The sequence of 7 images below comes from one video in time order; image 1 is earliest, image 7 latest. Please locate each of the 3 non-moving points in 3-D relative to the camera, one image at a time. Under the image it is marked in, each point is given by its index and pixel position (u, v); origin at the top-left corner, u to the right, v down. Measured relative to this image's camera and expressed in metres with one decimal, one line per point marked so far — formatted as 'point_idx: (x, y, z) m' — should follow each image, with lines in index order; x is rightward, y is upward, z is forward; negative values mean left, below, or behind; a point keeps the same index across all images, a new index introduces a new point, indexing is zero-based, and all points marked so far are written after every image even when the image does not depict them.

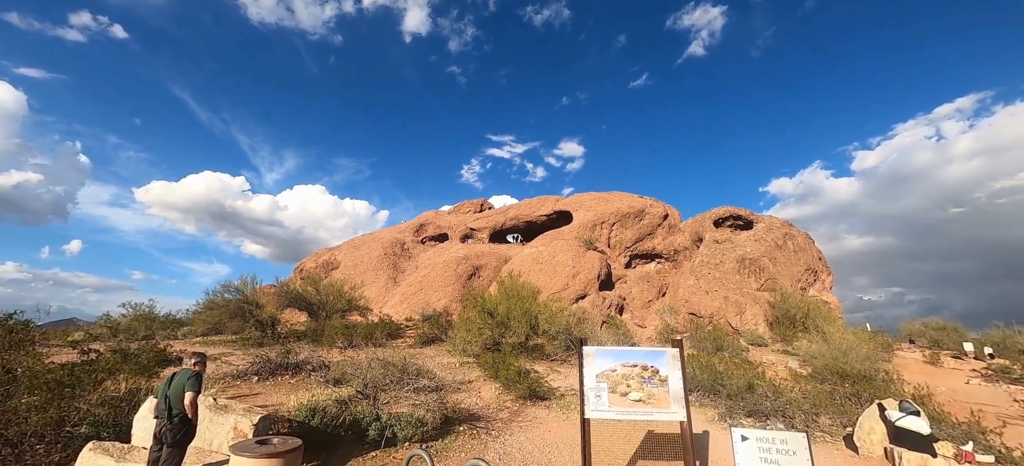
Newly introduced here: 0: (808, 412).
0: (+5.1, -3.1, +7.2) m
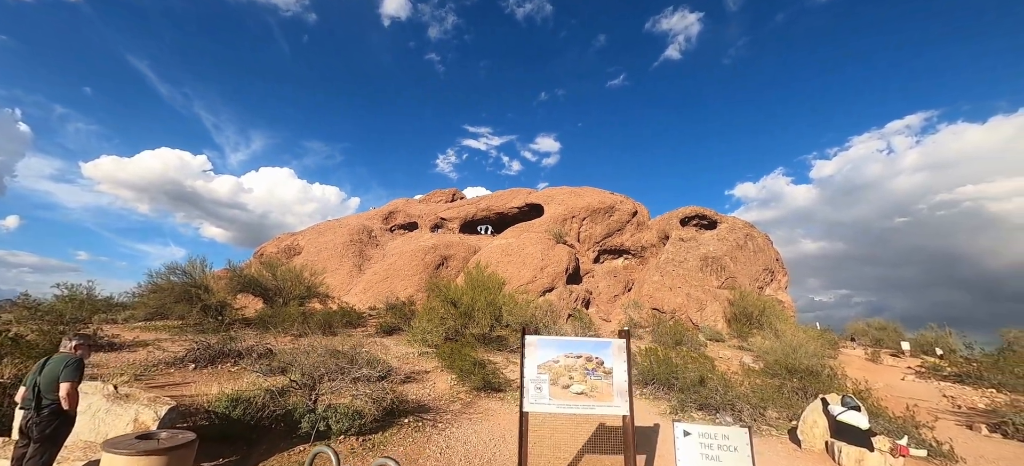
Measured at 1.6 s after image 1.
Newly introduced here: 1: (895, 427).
0: (+4.3, -3.0, +7.3) m
1: (+6.1, -3.1, +6.6) m
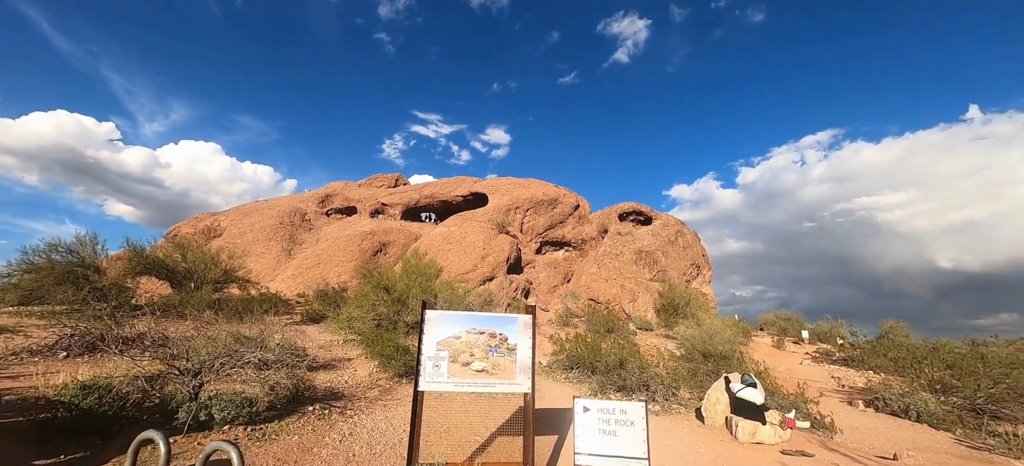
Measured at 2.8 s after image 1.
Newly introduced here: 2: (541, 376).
0: (+2.9, -2.8, +7.6) m
1: (+4.8, -3.0, +7.2) m
2: (+0.7, -3.2, +9.3) m
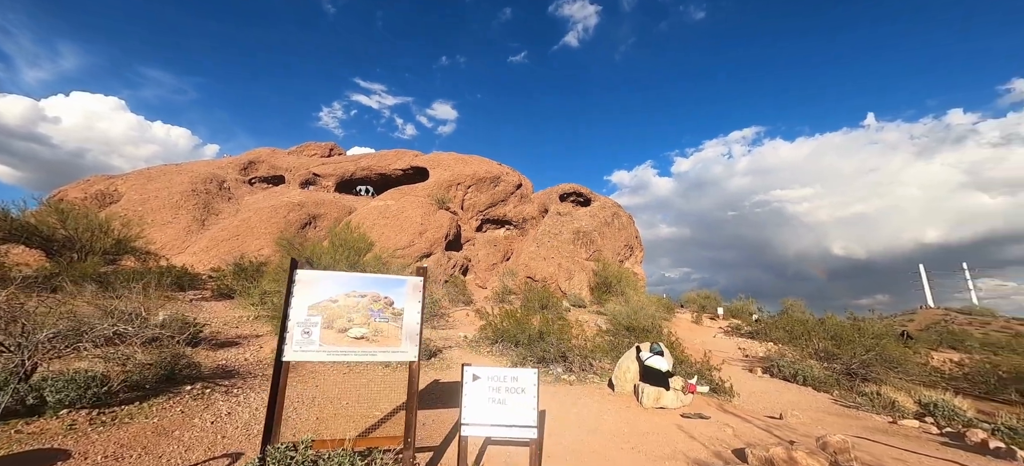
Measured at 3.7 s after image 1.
0: (+1.4, -2.3, +7.7) m
1: (+3.3, -2.5, +7.6) m
2: (-1.0, -2.6, +9.1) m
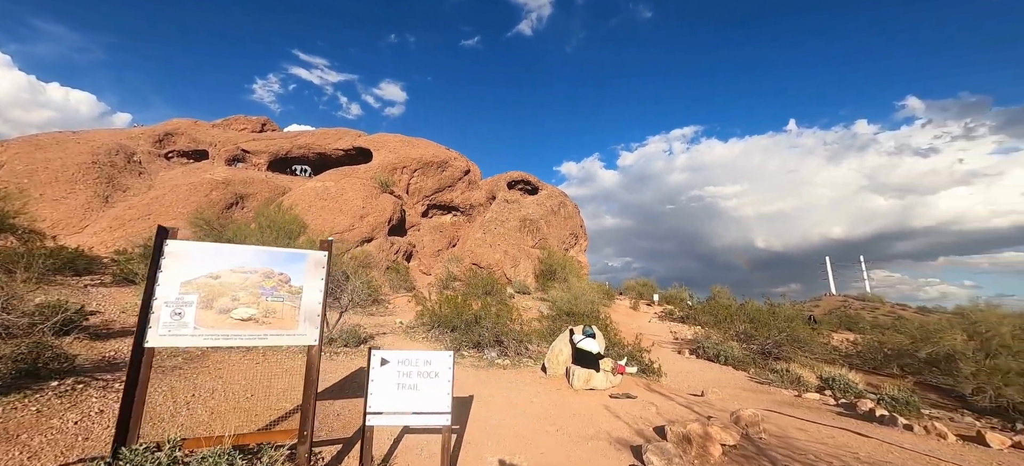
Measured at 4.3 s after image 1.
0: (+0.2, -2.0, +7.7) m
1: (+2.1, -2.3, +7.8) m
2: (-2.4, -2.2, +8.7) m
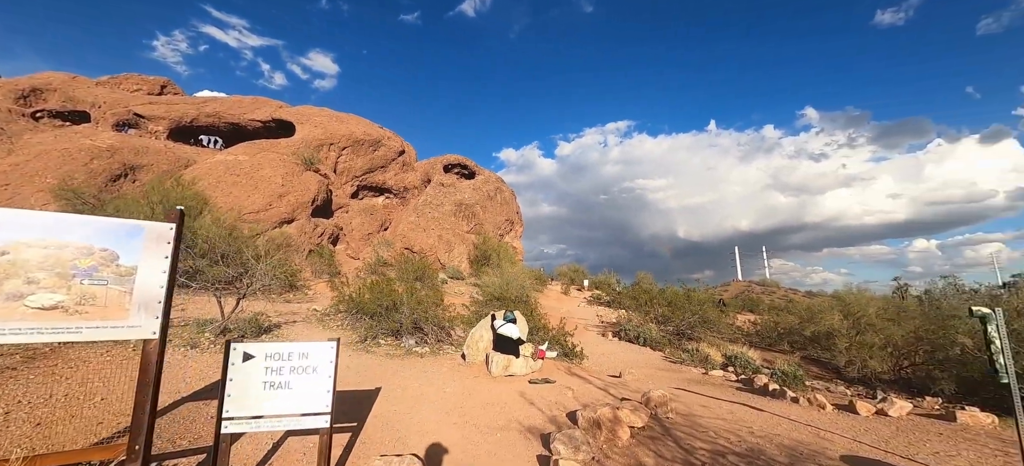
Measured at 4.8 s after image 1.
0: (-1.3, -1.7, +7.4) m
1: (+0.7, -2.0, +7.8) m
2: (-3.9, -1.8, +8.0) m
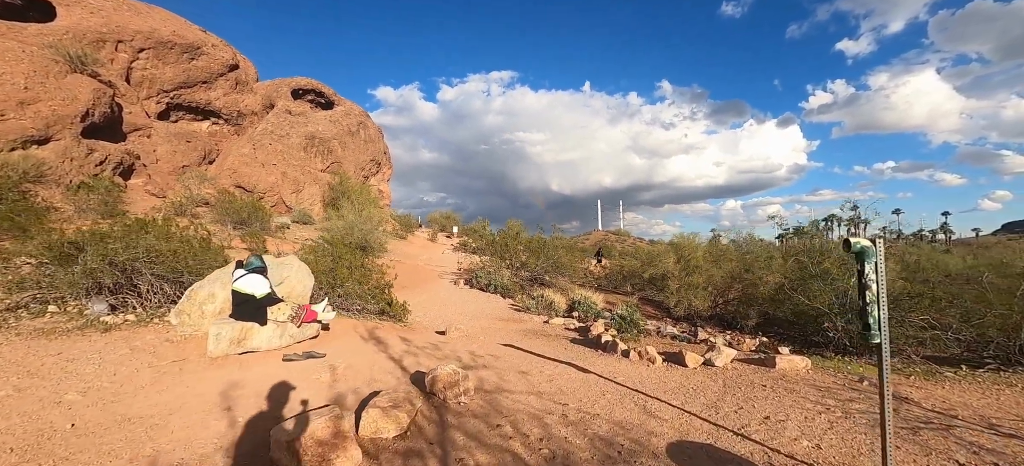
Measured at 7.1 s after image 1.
0: (-4.0, -0.6, +5.0) m
1: (-2.3, -0.8, +6.0) m
2: (-6.8, -0.6, +4.9) m
